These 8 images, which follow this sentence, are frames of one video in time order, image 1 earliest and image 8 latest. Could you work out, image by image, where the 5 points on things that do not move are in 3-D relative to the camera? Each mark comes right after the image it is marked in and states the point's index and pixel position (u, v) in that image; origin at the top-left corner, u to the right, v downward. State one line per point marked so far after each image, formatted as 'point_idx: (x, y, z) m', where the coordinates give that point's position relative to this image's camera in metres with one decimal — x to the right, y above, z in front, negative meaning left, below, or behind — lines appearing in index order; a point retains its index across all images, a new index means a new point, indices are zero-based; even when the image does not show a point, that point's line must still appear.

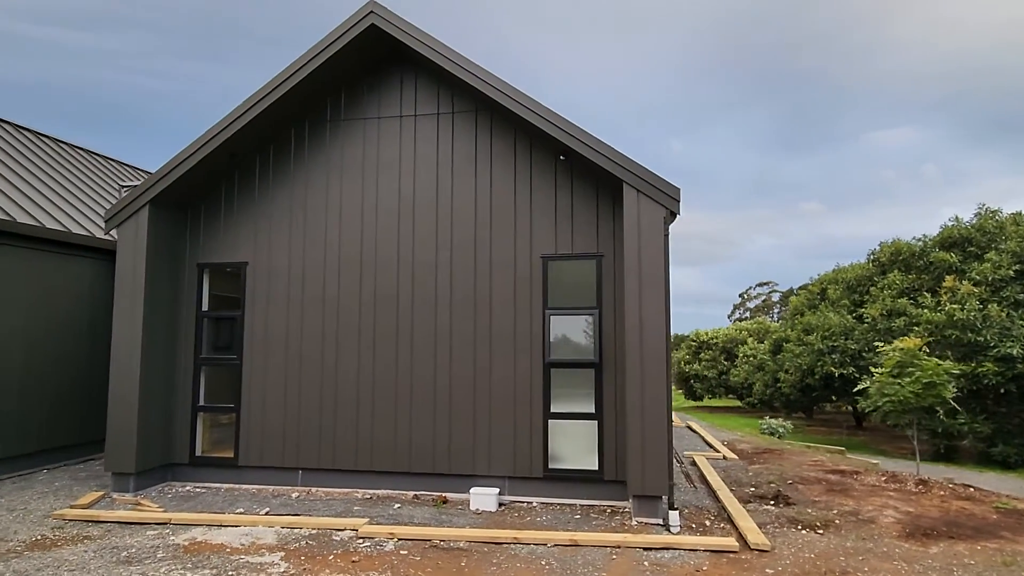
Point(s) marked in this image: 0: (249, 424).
0: (-2.6, -1.3, +6.0) m
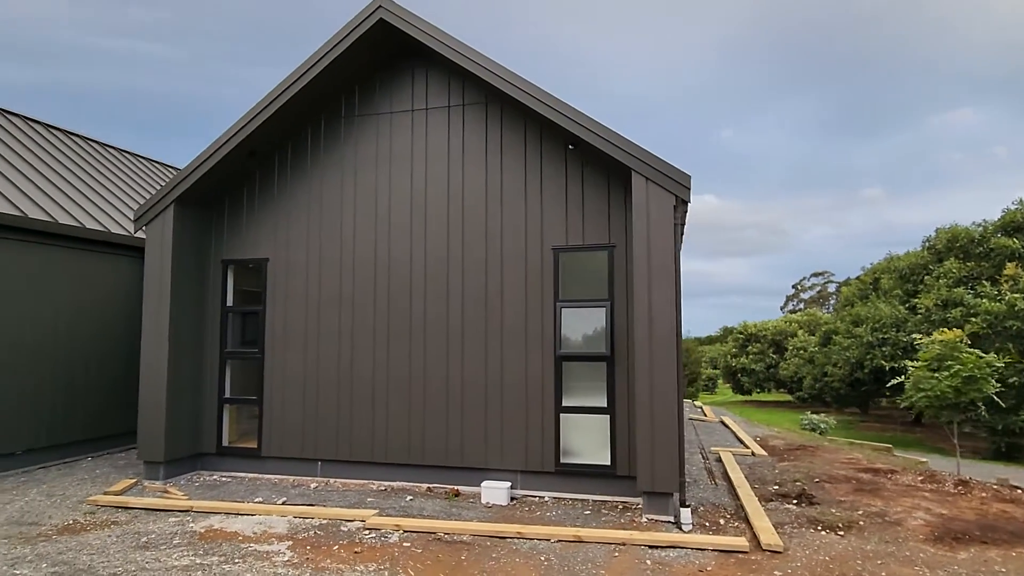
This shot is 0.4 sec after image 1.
0: (-2.4, -1.3, +6.1) m
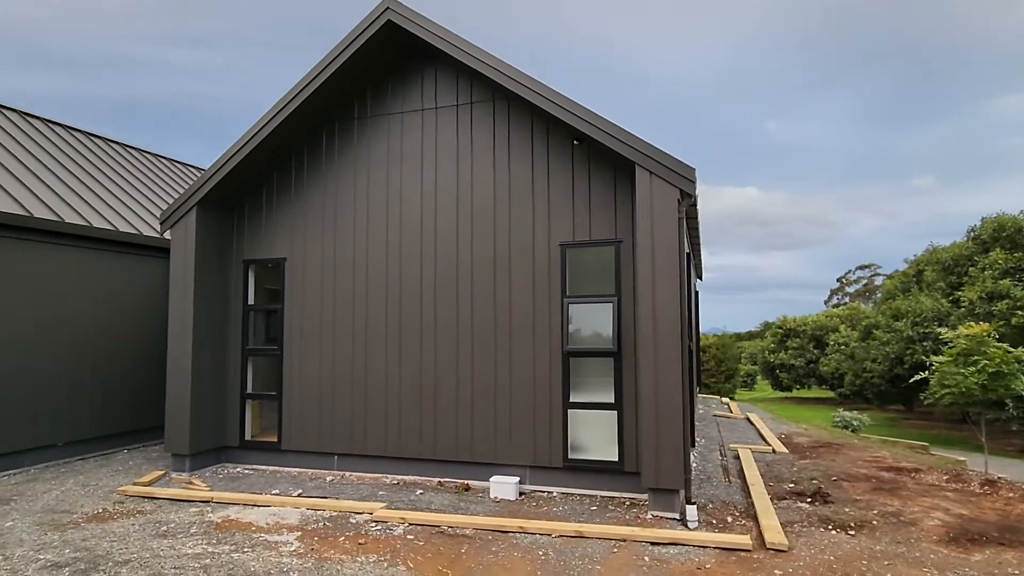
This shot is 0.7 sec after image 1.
0: (-2.3, -1.3, +6.3) m
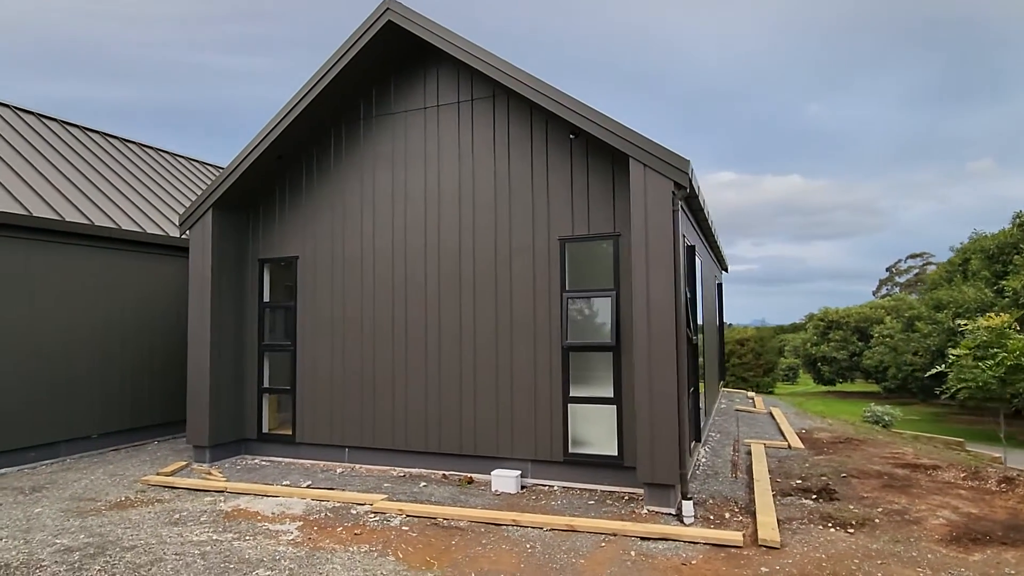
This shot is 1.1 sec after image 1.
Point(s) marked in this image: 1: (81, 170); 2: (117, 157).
0: (-2.2, -1.3, +6.5) m
1: (-5.6, +1.5, +7.9) m
2: (-5.8, +1.9, +9.0) m
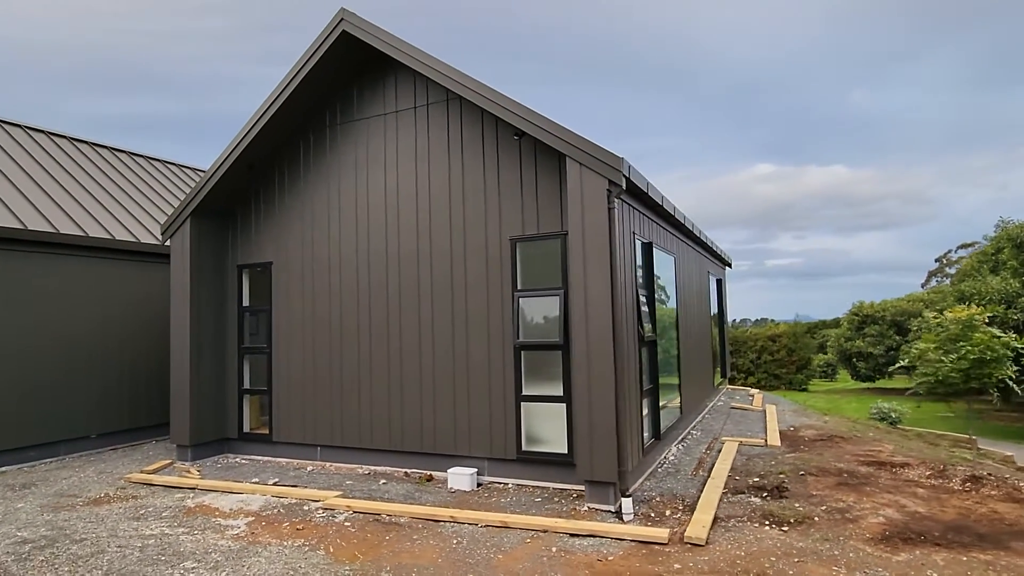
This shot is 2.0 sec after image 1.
0: (-2.6, -1.3, +6.7) m
1: (-5.9, +1.4, +8.3) m
2: (-6.0, +1.8, +9.4) m
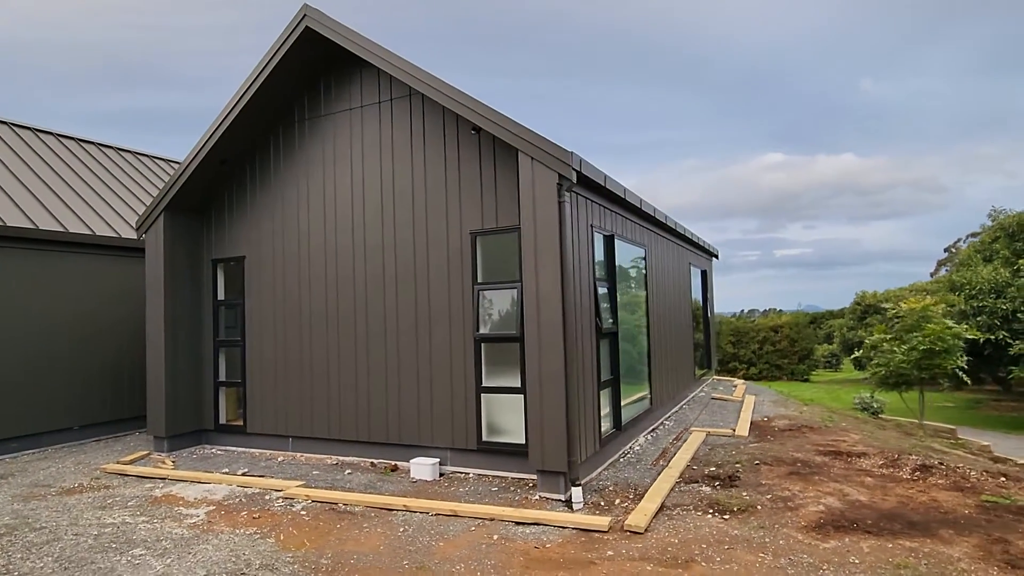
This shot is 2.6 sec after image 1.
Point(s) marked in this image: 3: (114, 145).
0: (-2.9, -1.2, +6.8) m
1: (-6.2, +1.5, +8.5) m
2: (-6.4, +1.9, +9.5) m
3: (-6.7, +2.4, +10.3) m
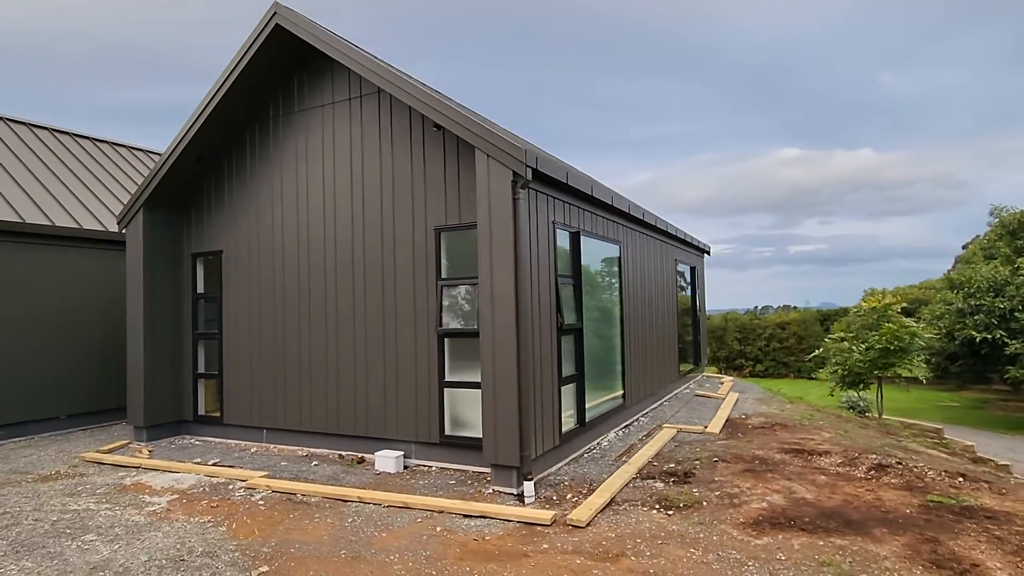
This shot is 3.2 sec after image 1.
0: (-3.2, -1.2, +7.0) m
1: (-6.5, +1.6, +8.6) m
2: (-6.6, +2.0, +9.7) m
3: (-7.0, +2.5, +10.5) m
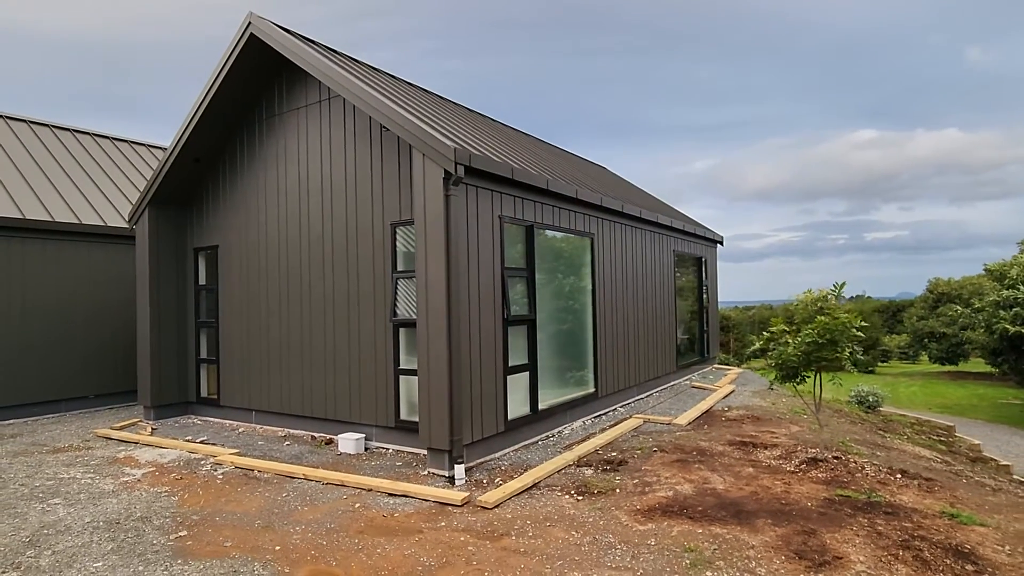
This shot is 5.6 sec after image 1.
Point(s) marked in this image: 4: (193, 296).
0: (-3.6, -1.1, +7.5) m
1: (-6.6, +1.7, +9.5) m
2: (-6.6, +2.2, +10.5) m
3: (-6.9, +2.7, +11.4) m
4: (-4.1, -0.1, +7.9) m
